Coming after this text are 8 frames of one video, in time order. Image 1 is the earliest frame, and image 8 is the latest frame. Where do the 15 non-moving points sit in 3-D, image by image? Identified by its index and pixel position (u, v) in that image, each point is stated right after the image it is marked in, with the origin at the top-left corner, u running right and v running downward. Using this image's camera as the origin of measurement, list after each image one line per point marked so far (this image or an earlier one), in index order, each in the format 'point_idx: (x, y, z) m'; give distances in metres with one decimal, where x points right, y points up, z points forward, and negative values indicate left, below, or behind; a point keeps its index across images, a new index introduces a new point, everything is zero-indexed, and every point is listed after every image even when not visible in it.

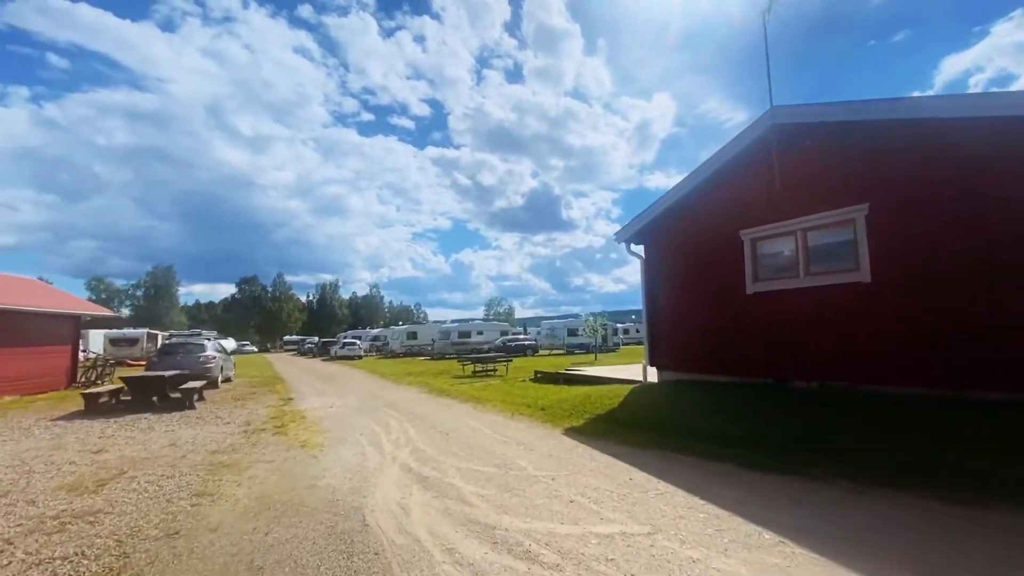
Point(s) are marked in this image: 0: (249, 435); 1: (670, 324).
0: (-4.9, -2.7, +8.8) m
1: (+4.2, -1.0, +12.5) m
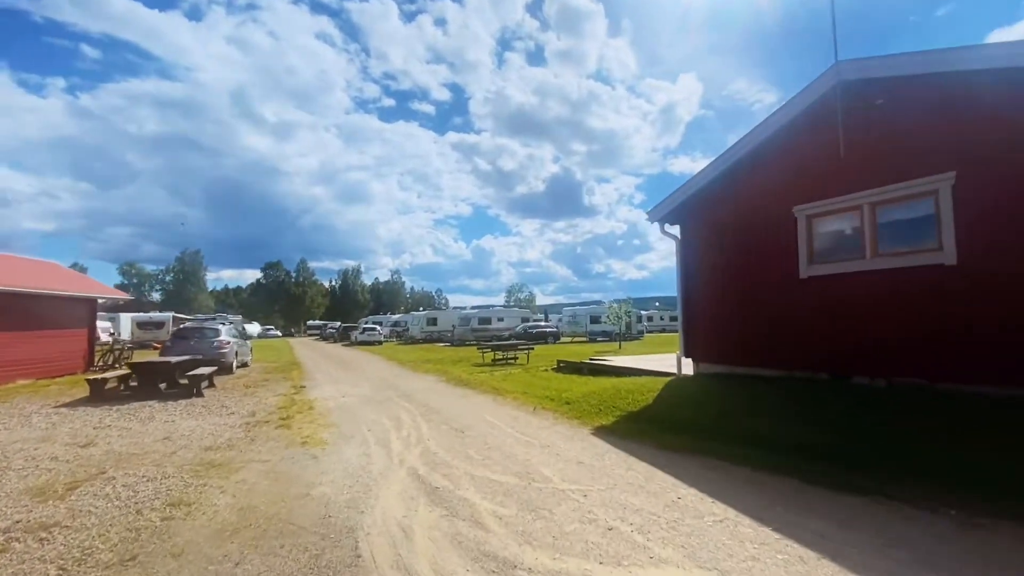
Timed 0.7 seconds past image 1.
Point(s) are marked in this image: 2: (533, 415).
0: (-4.5, -2.4, +8.2) m
1: (+4.7, -0.6, +11.4) m
2: (+0.4, -2.3, +8.8) m
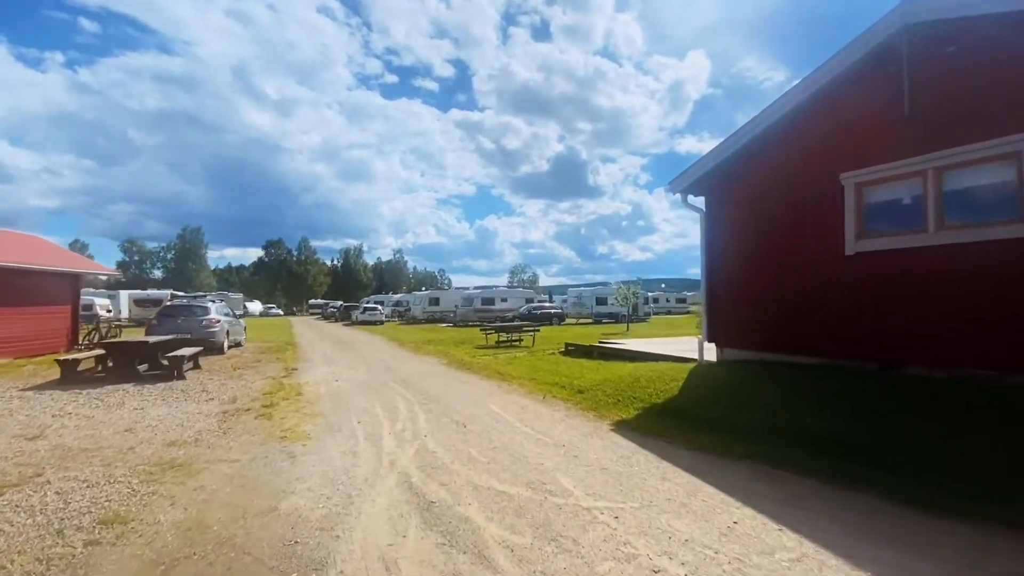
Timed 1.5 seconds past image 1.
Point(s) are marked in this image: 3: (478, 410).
0: (-4.4, -2.0, +7.3) m
1: (+4.8, -0.1, +10.4) m
2: (+0.5, -1.9, +7.8) m
3: (-0.5, -1.9, +7.5) m
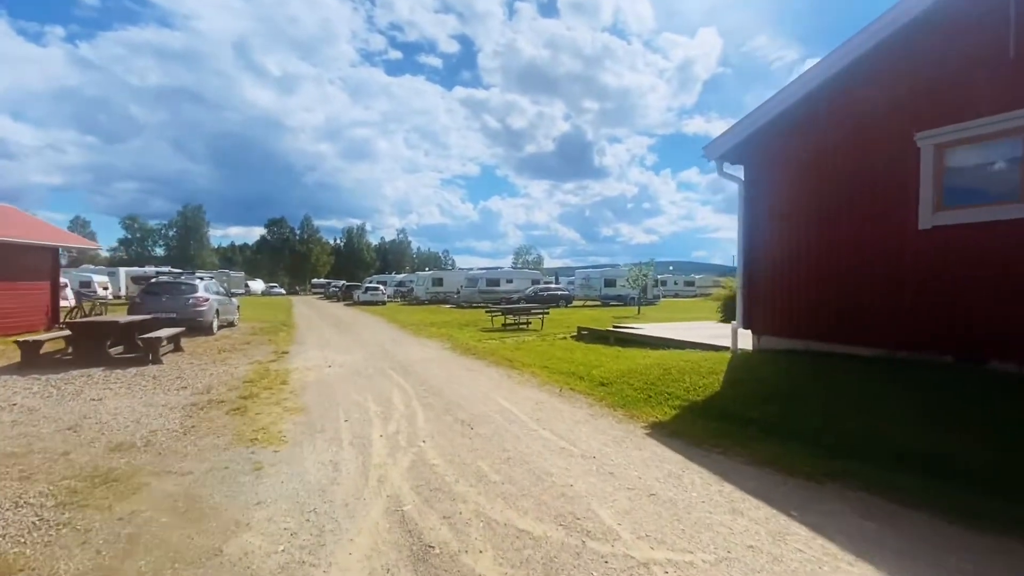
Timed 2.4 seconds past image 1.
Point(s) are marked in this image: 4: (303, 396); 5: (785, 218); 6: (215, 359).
0: (-4.2, -1.7, +6.3) m
1: (+5.1, +0.3, +9.2) m
2: (+0.7, -1.6, +6.8) m
3: (-0.3, -1.6, +6.5) m
4: (-3.2, -1.6, +7.3) m
5: (+5.1, +1.3, +9.0) m
6: (-6.8, -1.6, +10.9) m
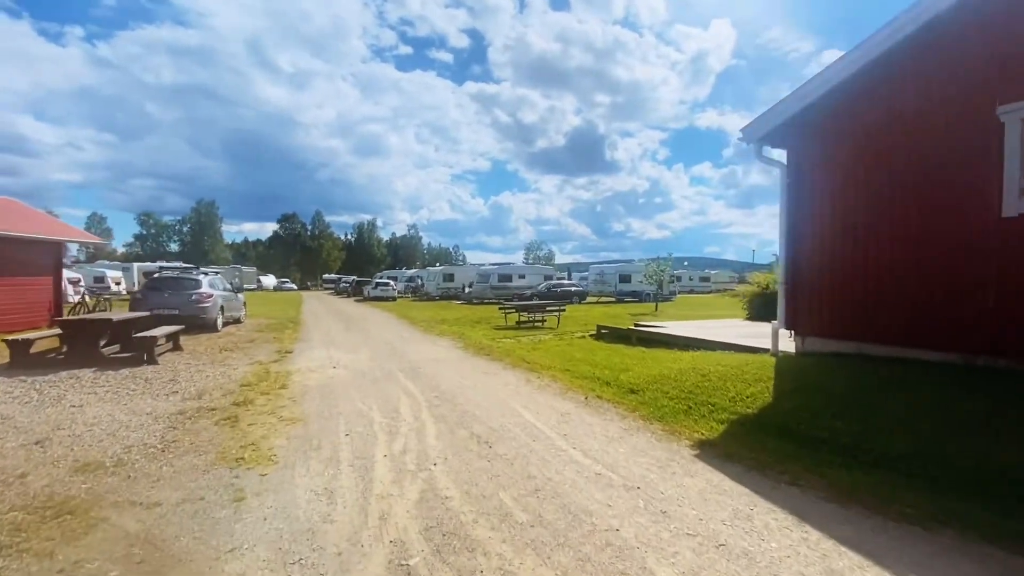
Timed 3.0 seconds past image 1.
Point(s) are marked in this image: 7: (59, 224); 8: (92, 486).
0: (-3.9, -1.6, +5.6) m
1: (+5.4, +0.3, +8.3) m
2: (+1.0, -1.6, +6.0) m
3: (-0.1, -1.6, +5.7) m
4: (-2.9, -1.6, +6.6) m
5: (+5.5, +1.4, +8.1) m
6: (-6.4, -1.5, +10.3) m
7: (-15.6, +2.2, +16.3) m
8: (-3.5, -1.6, +4.0) m
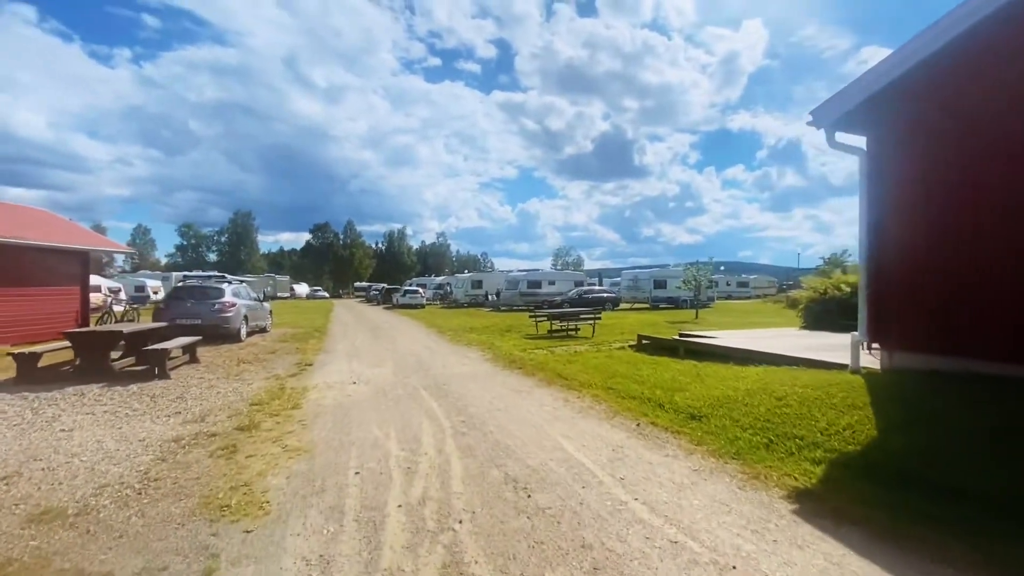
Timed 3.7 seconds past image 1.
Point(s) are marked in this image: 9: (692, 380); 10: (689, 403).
0: (-3.5, -1.7, +4.9) m
1: (+6.0, +0.3, +7.0) m
2: (+1.4, -1.7, +5.0) m
3: (+0.3, -1.6, +4.8) m
4: (-2.4, -1.7, +5.8) m
5: (+6.0, +1.3, +6.9) m
6: (-5.7, -1.7, +9.7) m
7: (-14.5, +1.8, +16.3) m
8: (-3.2, -1.7, +3.3) m
9: (+2.9, -1.5, +7.9) m
10: (+2.4, -1.5, +6.6) m
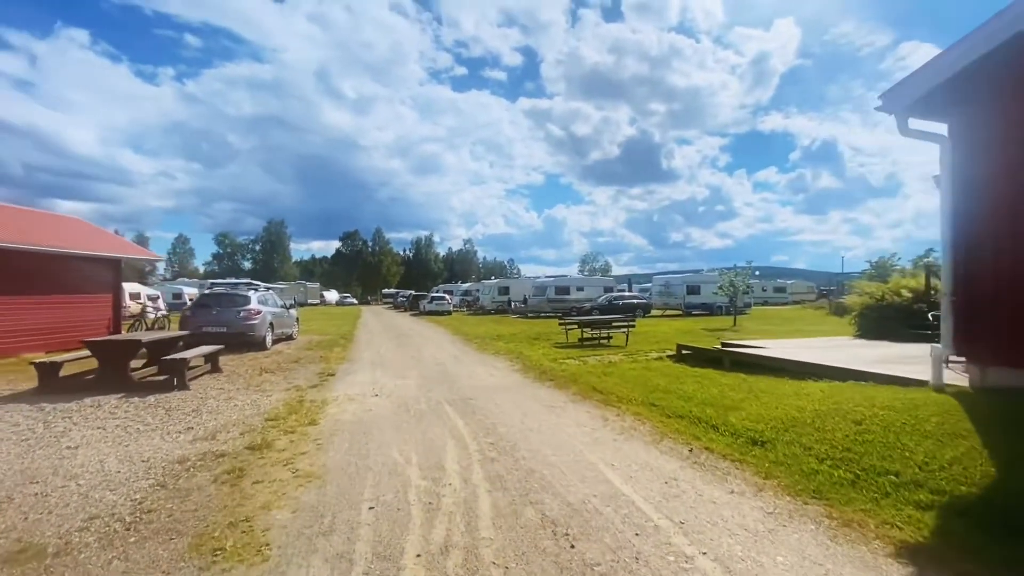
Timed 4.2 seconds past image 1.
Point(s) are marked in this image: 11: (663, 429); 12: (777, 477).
0: (-3.2, -1.8, +4.4) m
1: (+6.4, +0.2, +6.1) m
2: (+1.7, -1.7, +4.3) m
3: (+0.6, -1.7, +4.1) m
4: (-2.0, -1.8, +5.3) m
5: (+6.4, +1.2, +5.9) m
6: (-5.1, -1.8, +9.3) m
7: (-13.5, +1.6, +16.5) m
8: (-3.0, -1.8, +2.8) m
9: (+3.4, -1.6, +7.1) m
10: (+2.8, -1.6, +5.8) m
11: (+1.8, -1.7, +5.9) m
12: (+2.4, -1.7, +4.5) m
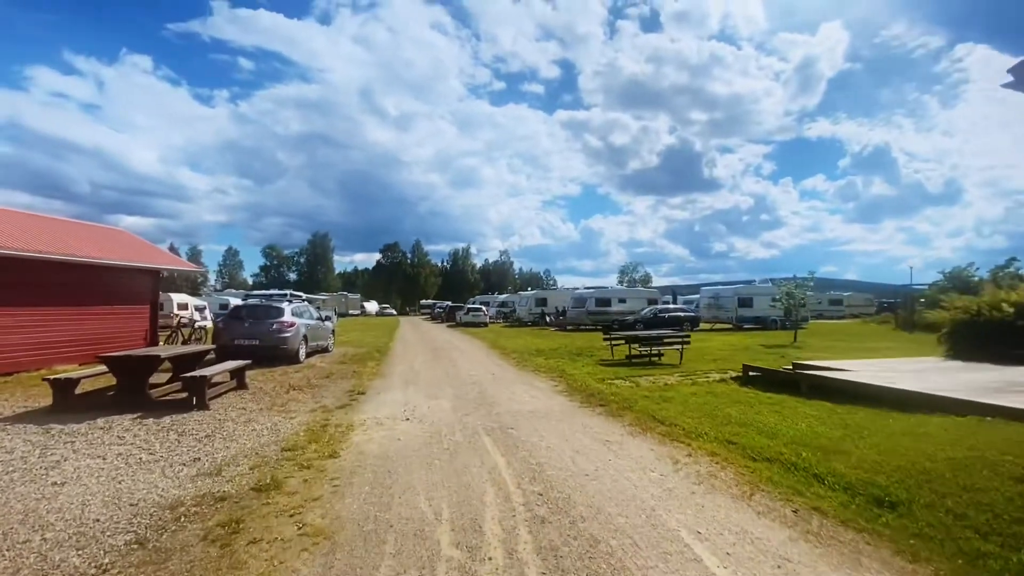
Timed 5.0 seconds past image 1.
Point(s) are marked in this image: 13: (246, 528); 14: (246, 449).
0: (-2.8, -1.9, +3.7) m
1: (+6.9, 0.0, +4.6) m
2: (+2.1, -1.8, +3.1) m
3: (+1.0, -1.8, +3.0) m
4: (-1.6, -1.9, +4.5) m
5: (+6.9, +1.1, +4.5) m
6: (-4.3, -2.1, +8.7) m
7: (-12.2, +1.2, +16.6) m
8: (-2.7, -1.8, +2.0) m
9: (+4.0, -1.7, +5.8) m
10: (+3.3, -1.8, +4.6) m
11: (+2.4, -1.9, +4.8) m
12: (+2.8, -1.8, +3.3) m
13: (-2.1, -1.9, +3.8) m
14: (-3.3, -2.0, +5.9) m
